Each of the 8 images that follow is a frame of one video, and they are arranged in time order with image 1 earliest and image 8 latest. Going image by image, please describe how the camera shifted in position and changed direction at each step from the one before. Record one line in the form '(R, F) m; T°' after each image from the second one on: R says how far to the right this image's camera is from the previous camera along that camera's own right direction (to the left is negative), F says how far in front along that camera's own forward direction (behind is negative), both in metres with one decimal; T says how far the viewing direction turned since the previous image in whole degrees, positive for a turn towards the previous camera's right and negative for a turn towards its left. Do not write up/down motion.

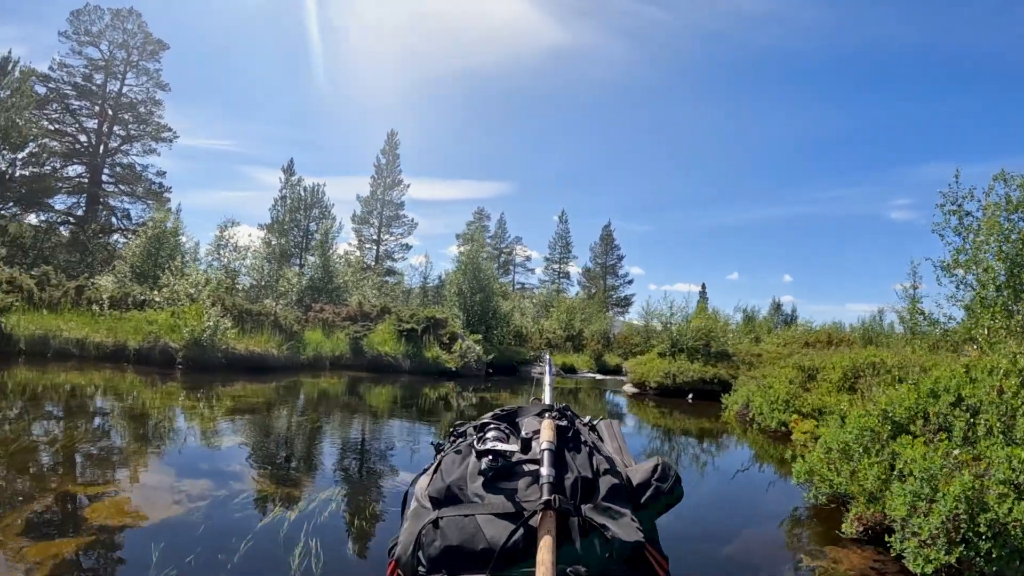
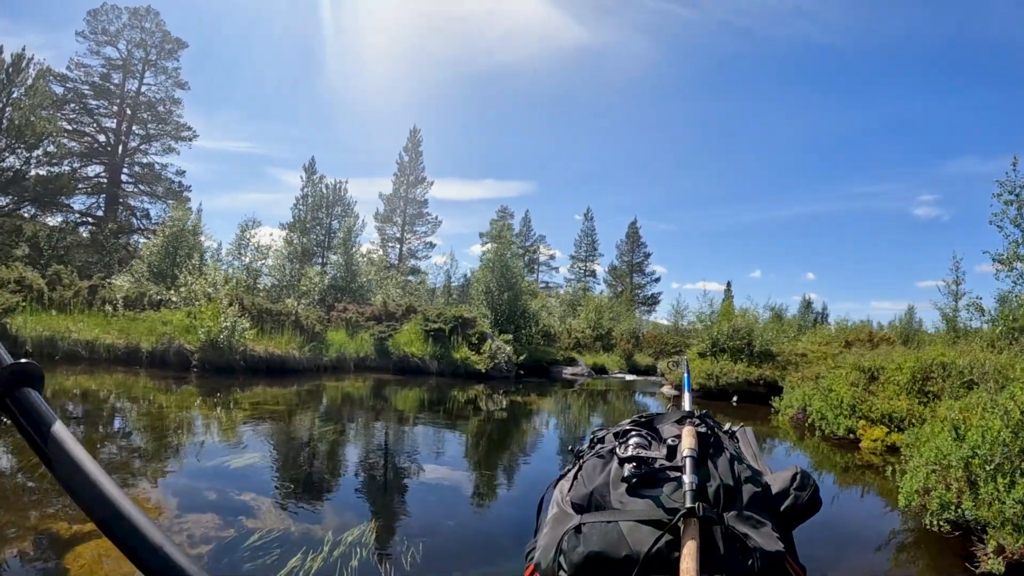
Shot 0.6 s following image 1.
(-0.3, +0.7) m; -2°
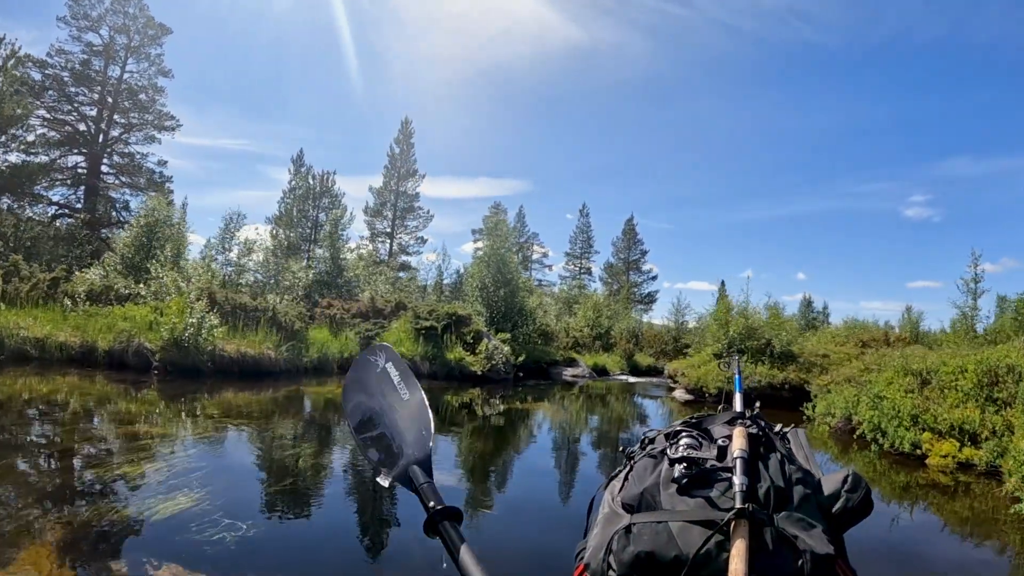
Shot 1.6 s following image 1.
(-0.2, +1.1) m; +1°
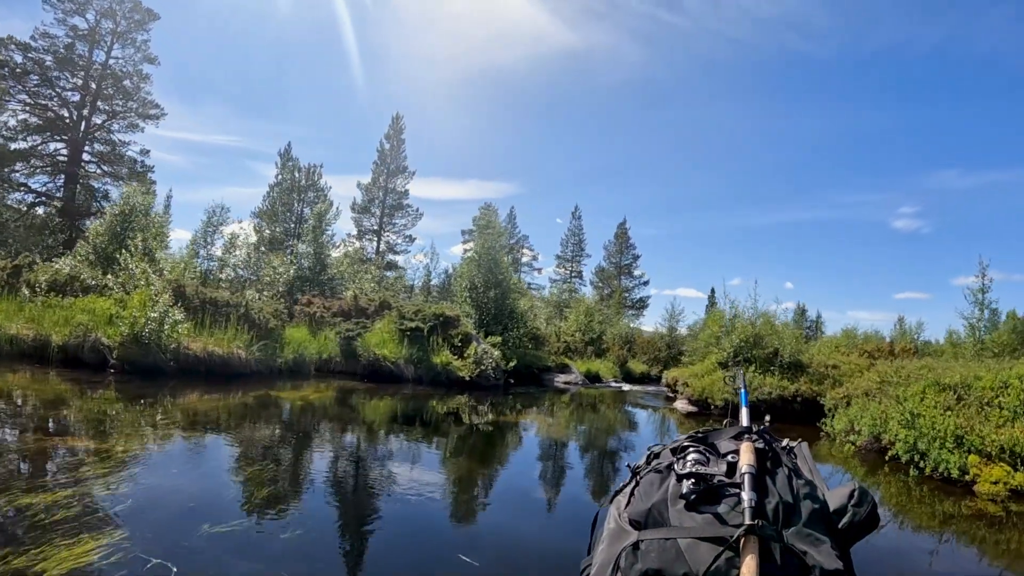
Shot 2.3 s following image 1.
(-0.1, +0.8) m; +1°
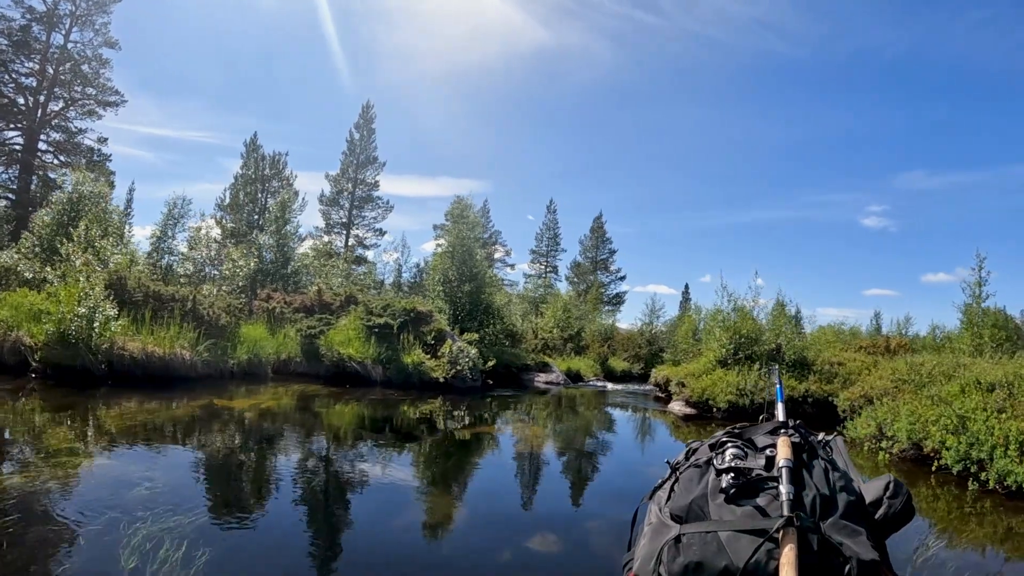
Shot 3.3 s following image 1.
(-0.1, +1.1) m; +3°
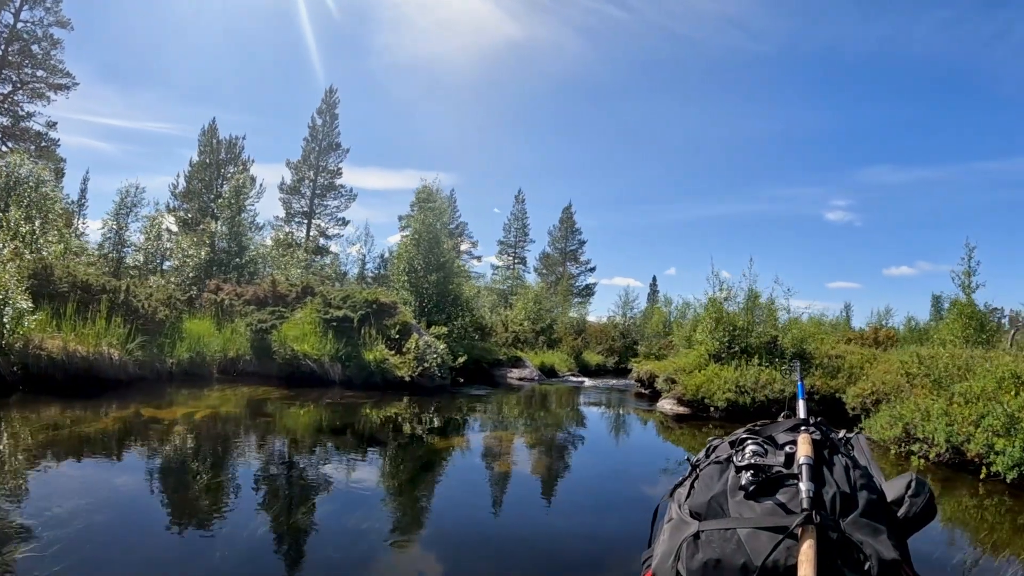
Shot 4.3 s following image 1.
(-0.1, +1.0) m; +3°
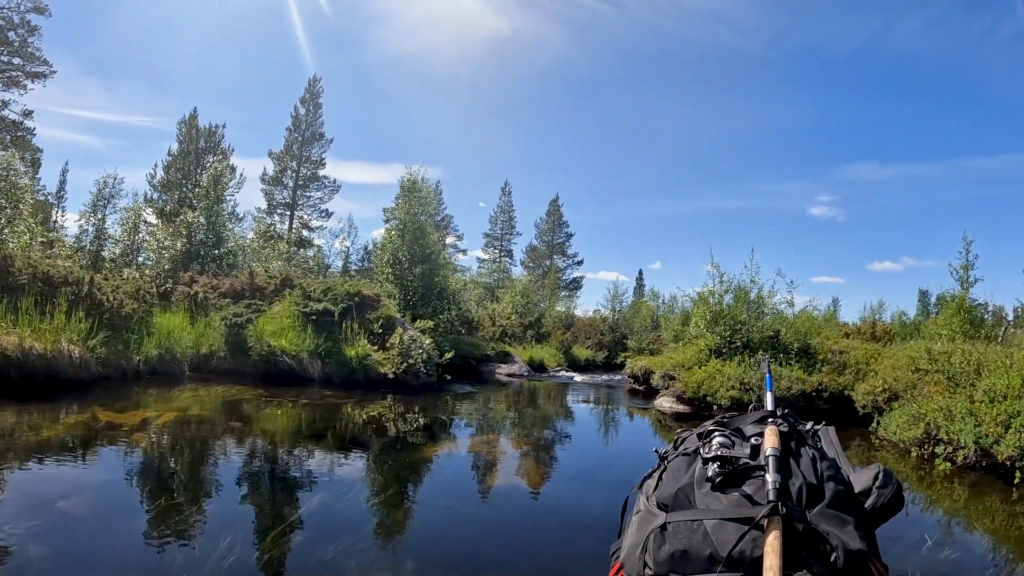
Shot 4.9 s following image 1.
(-0.1, +0.5) m; +1°
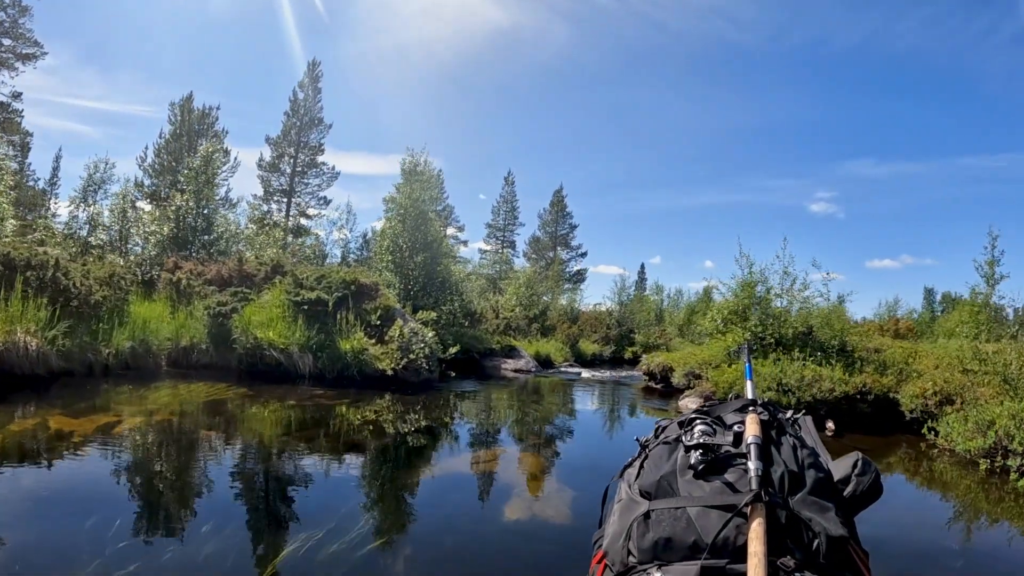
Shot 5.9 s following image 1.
(-0.2, +0.8) m; 0°
